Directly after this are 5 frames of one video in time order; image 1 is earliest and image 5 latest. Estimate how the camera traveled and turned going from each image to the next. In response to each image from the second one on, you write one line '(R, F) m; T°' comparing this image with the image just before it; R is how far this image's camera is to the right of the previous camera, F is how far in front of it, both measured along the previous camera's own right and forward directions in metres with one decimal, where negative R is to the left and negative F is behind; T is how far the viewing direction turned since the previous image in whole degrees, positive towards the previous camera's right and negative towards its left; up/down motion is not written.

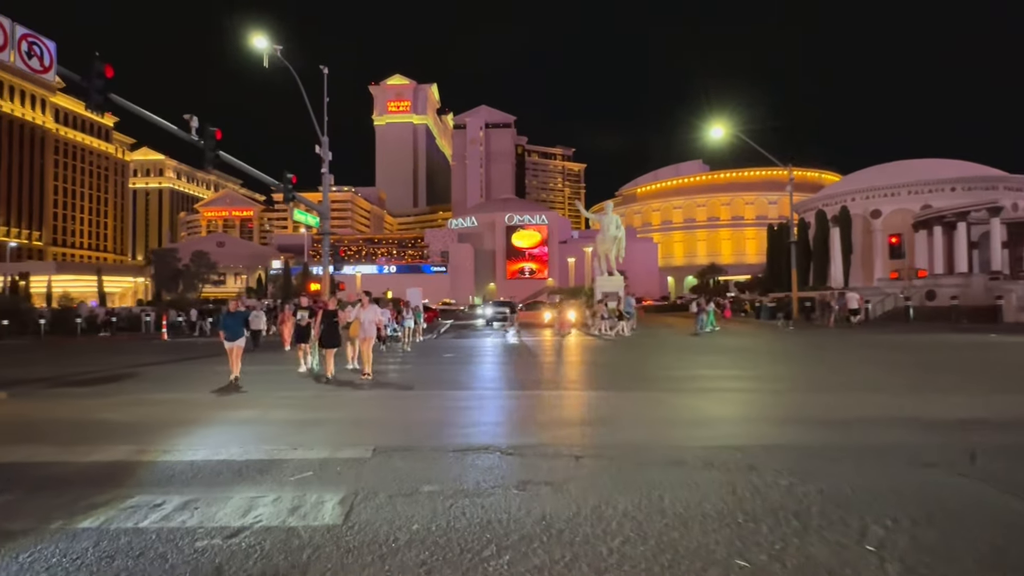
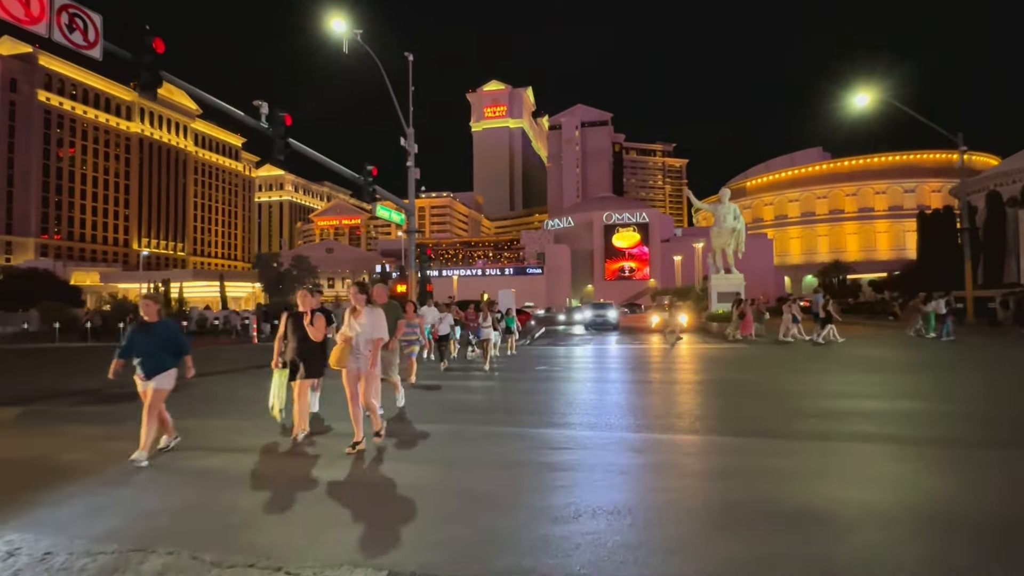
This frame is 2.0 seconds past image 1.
(-0.2, +3.0) m; -10°
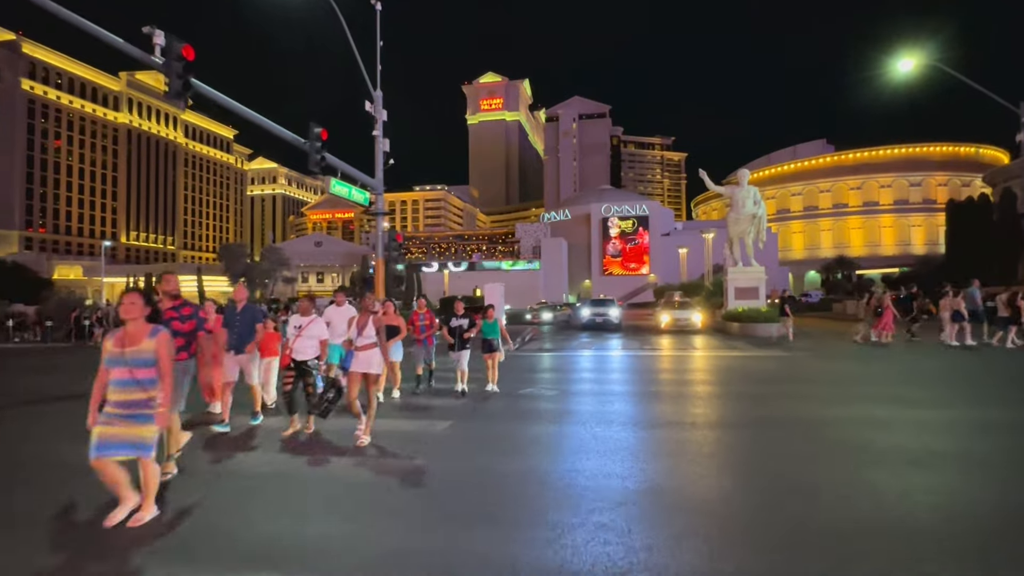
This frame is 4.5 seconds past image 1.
(+0.4, +4.0) m; 0°
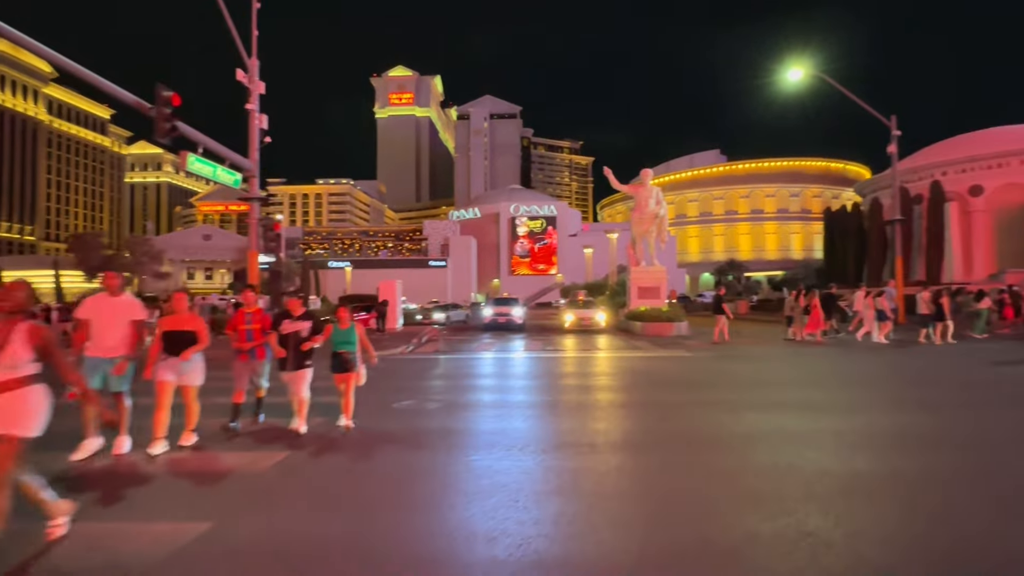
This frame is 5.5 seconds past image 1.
(+0.5, +1.4) m; +9°
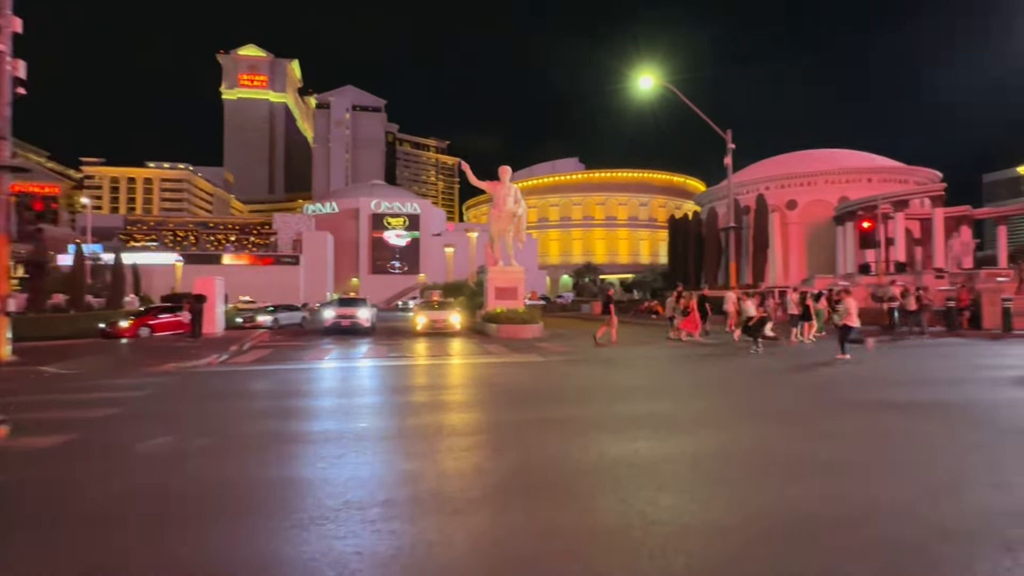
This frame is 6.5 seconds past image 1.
(+0.7, +1.5) m; +14°
